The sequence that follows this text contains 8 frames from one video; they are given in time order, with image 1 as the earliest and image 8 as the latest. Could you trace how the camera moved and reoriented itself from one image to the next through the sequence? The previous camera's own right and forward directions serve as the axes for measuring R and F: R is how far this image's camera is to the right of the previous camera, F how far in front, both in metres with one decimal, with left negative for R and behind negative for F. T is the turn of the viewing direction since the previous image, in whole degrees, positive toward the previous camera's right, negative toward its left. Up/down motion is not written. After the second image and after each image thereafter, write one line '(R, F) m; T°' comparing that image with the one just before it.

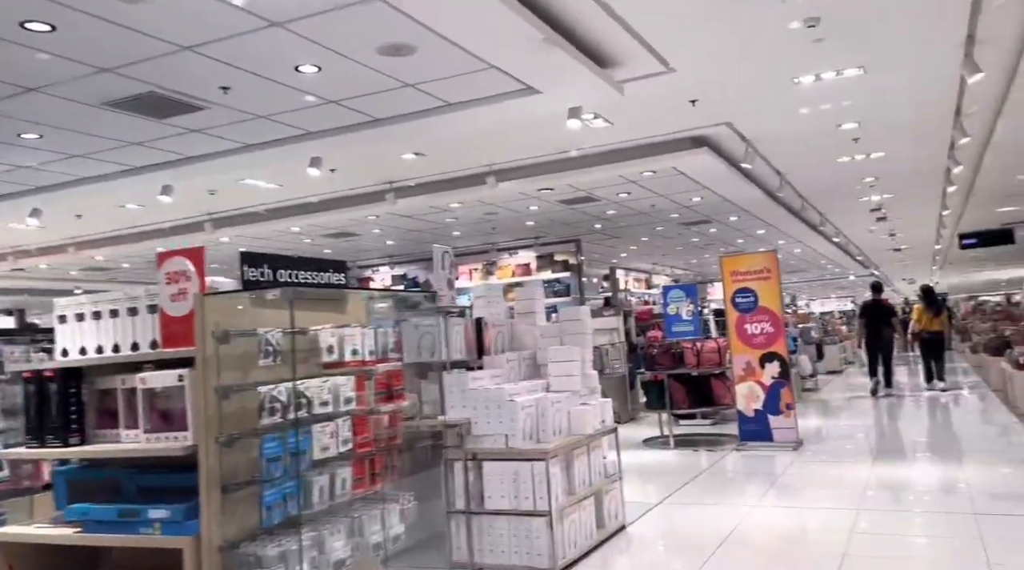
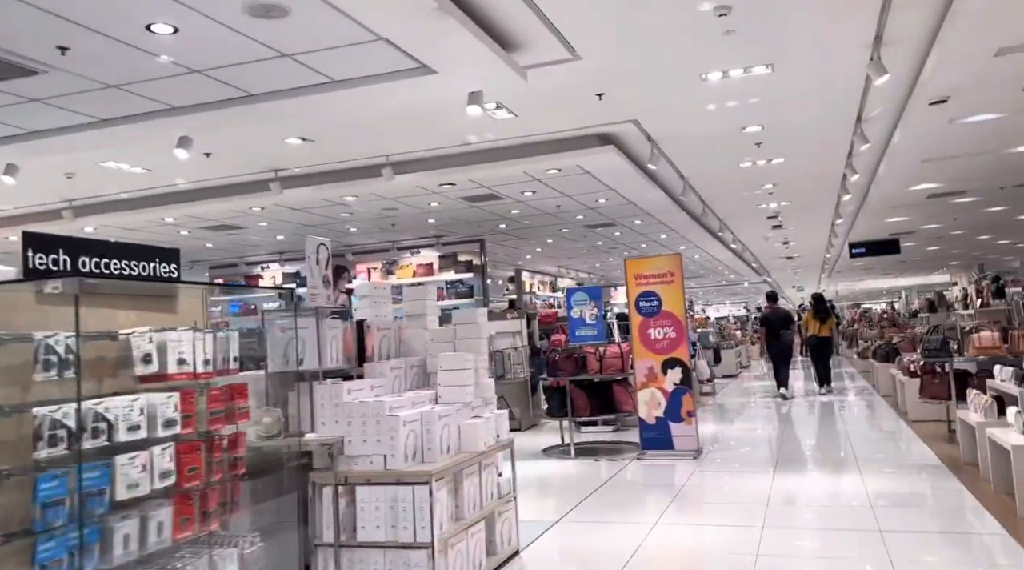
(+0.1, +0.5) m; +6°
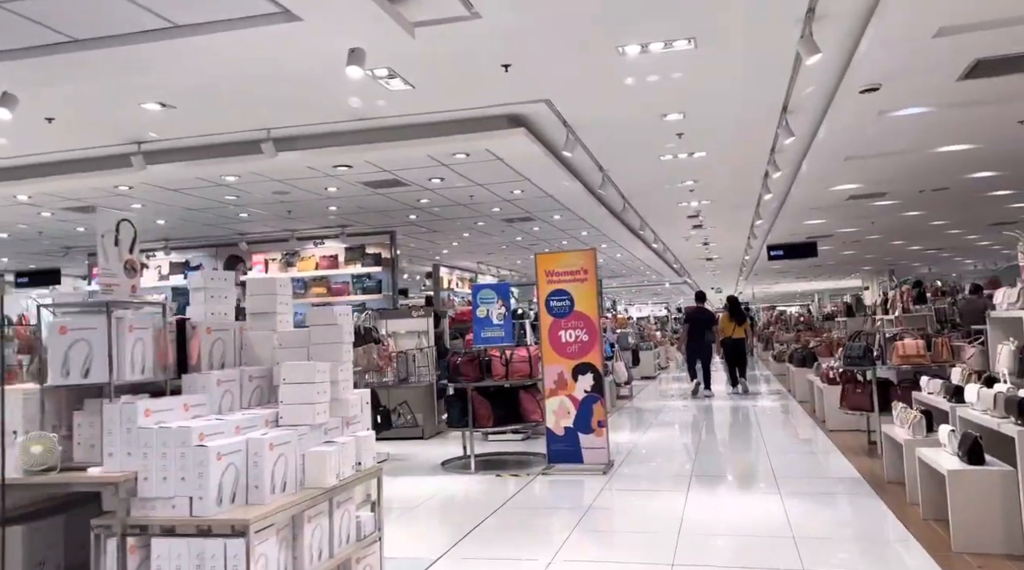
(+0.3, +0.8) m; +5°
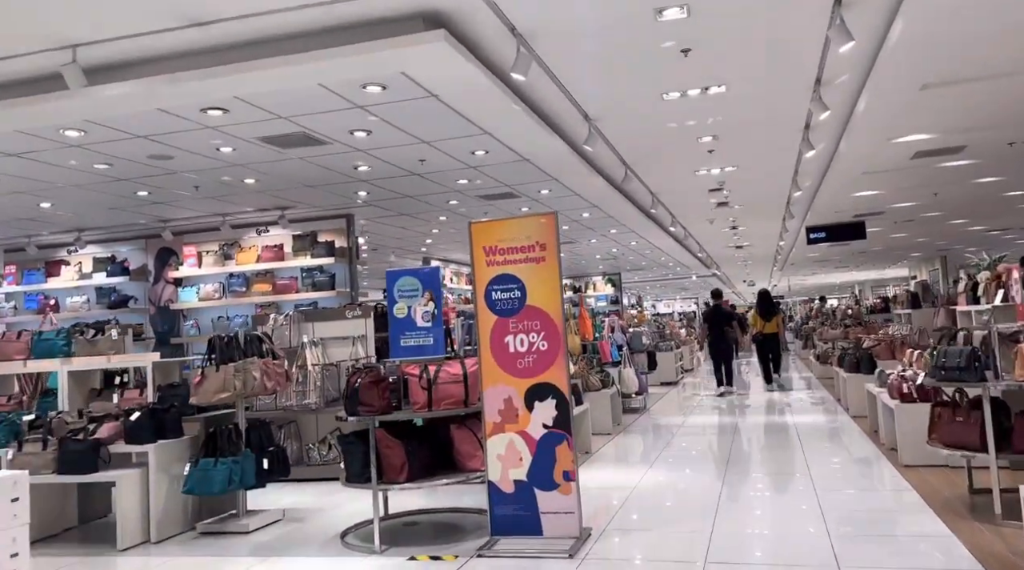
(+0.7, +2.6) m; -2°
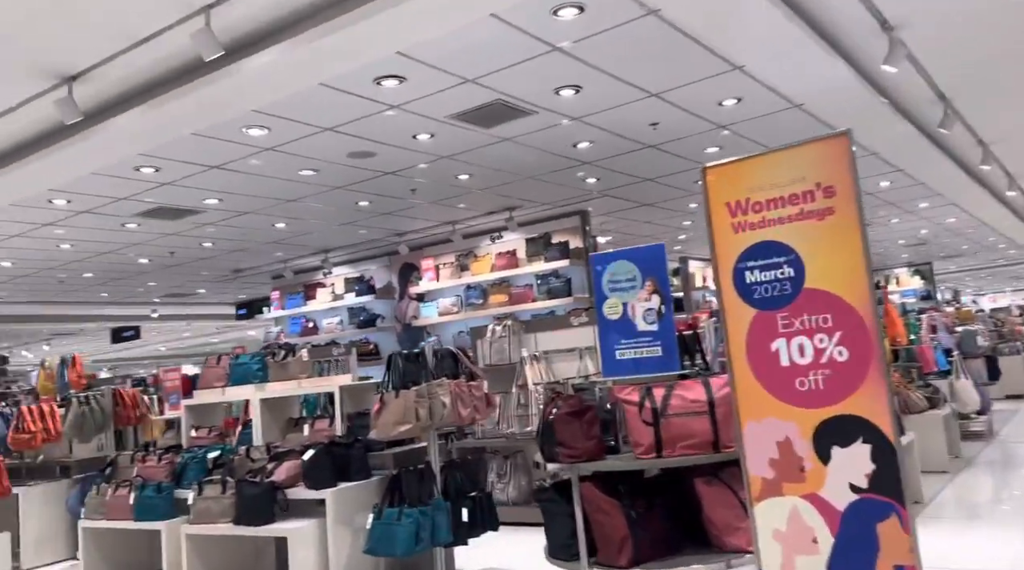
(+0.1, +1.7) m; -19°
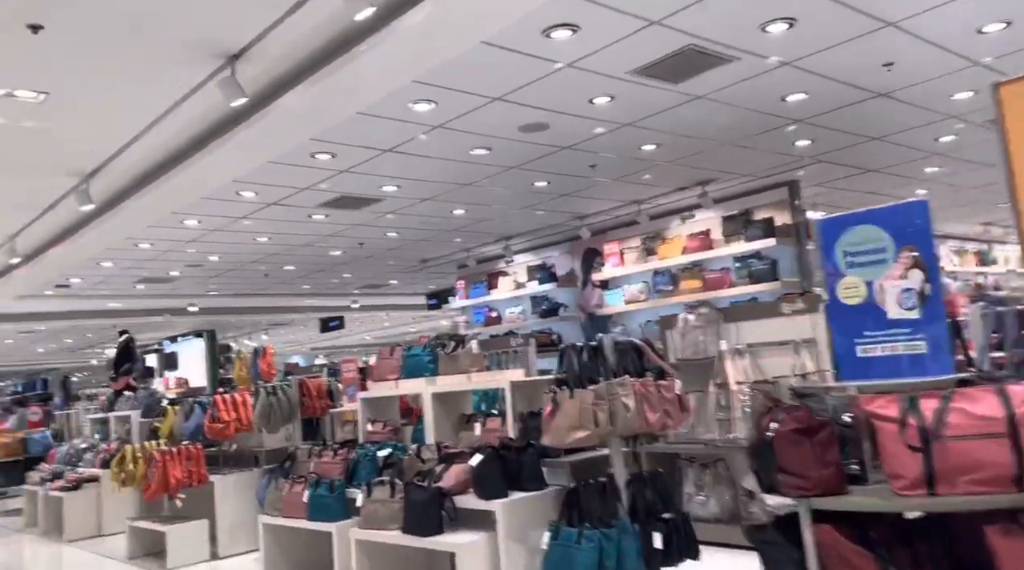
(0.0, +0.7) m; -13°
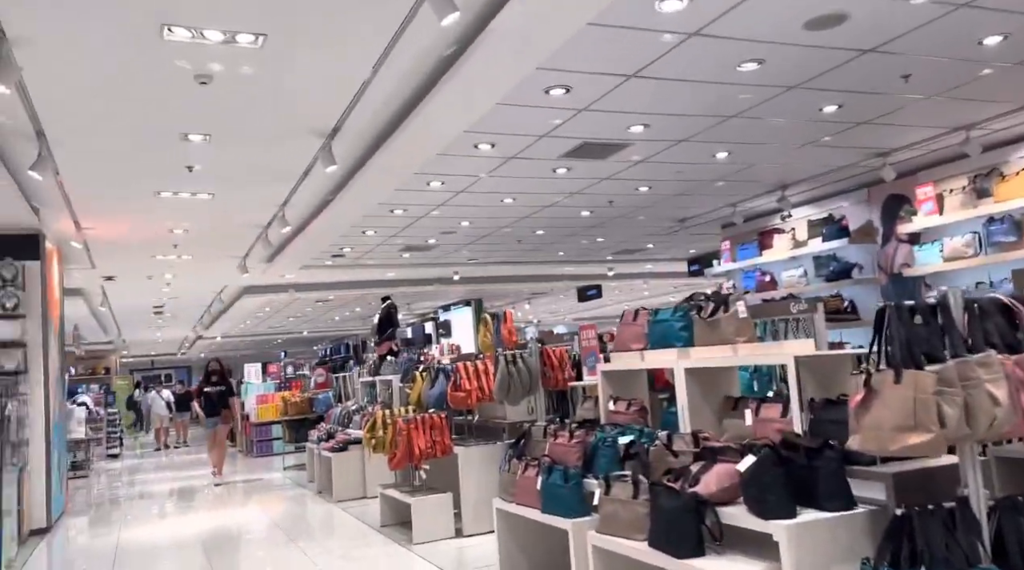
(-0.1, +1.0) m; -18°
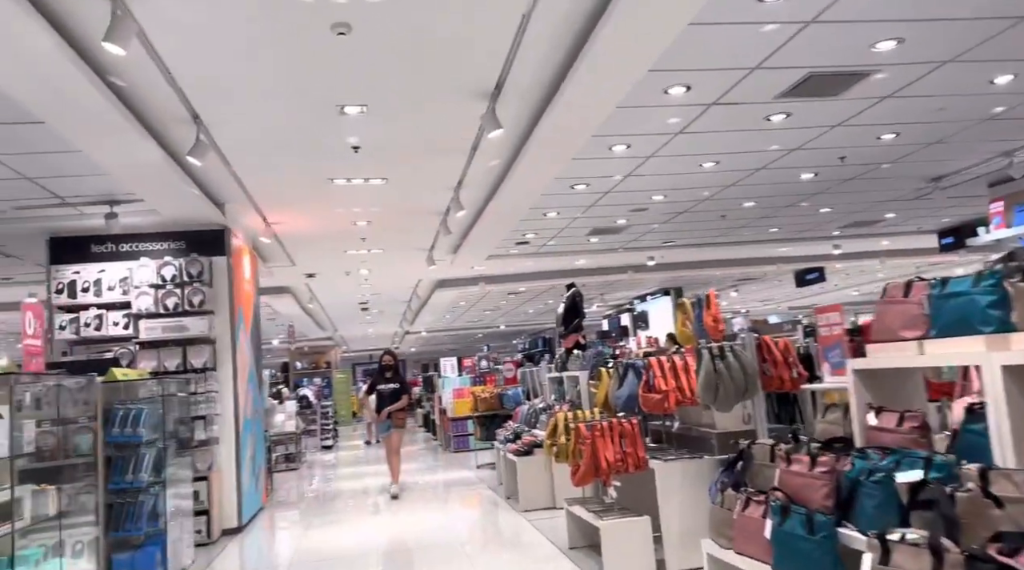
(0.0, +1.1) m; -14°
